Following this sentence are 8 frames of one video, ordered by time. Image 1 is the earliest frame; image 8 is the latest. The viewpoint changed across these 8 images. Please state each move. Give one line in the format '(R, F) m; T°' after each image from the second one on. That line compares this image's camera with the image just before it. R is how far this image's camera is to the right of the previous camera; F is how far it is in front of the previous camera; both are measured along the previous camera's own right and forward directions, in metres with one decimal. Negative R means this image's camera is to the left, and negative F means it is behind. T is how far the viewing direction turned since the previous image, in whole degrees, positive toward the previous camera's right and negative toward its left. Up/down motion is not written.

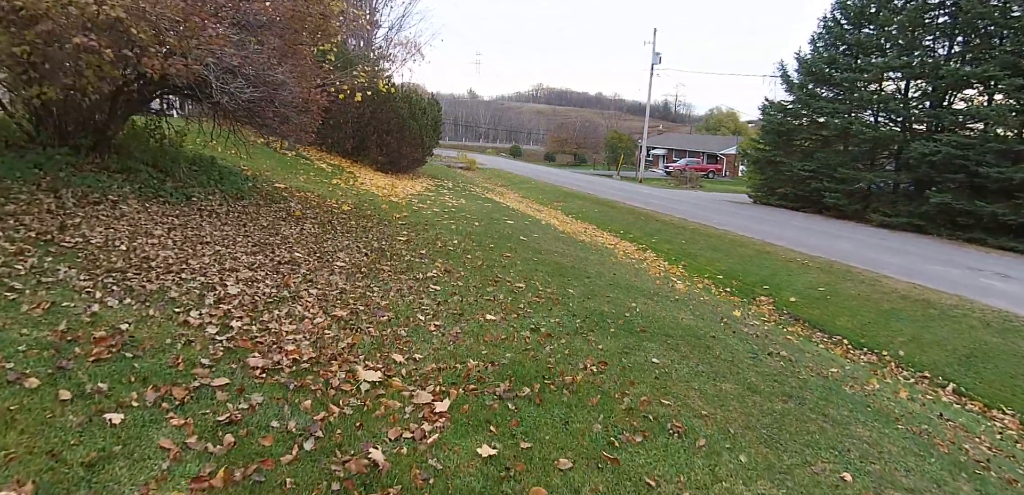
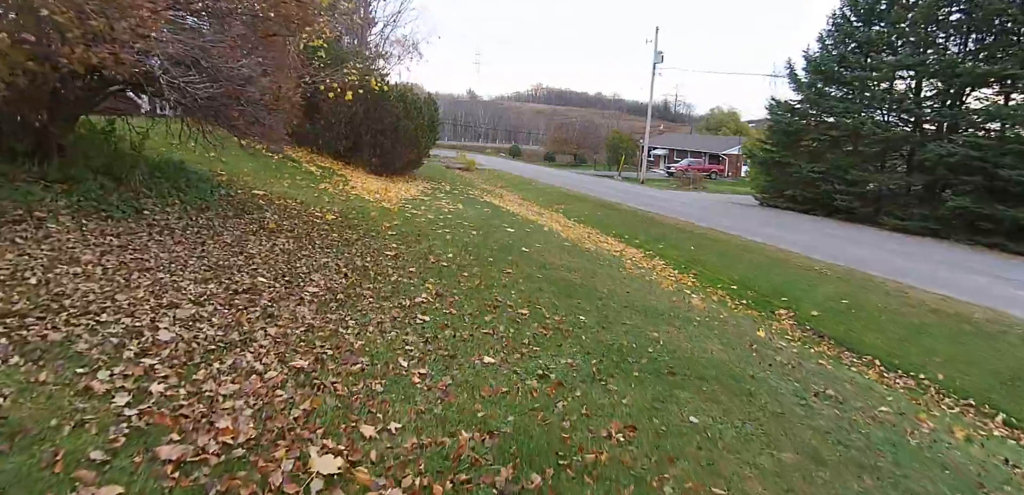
(0.0, +0.7) m; 0°
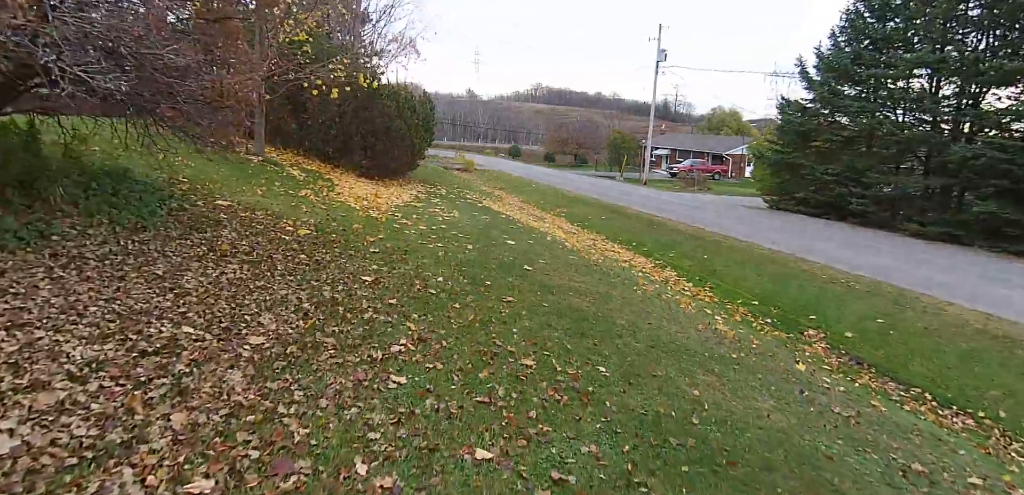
(0.0, +0.9) m; 0°
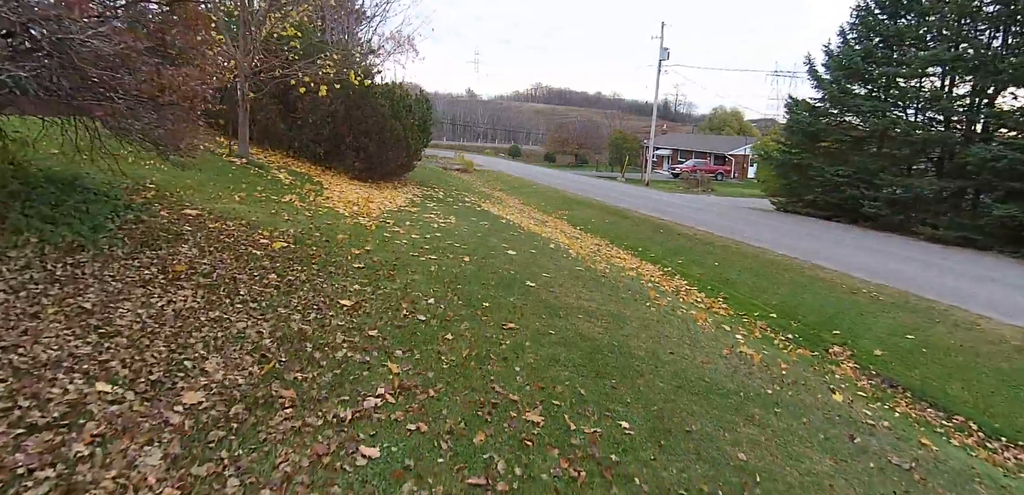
(0.0, +0.7) m; 0°
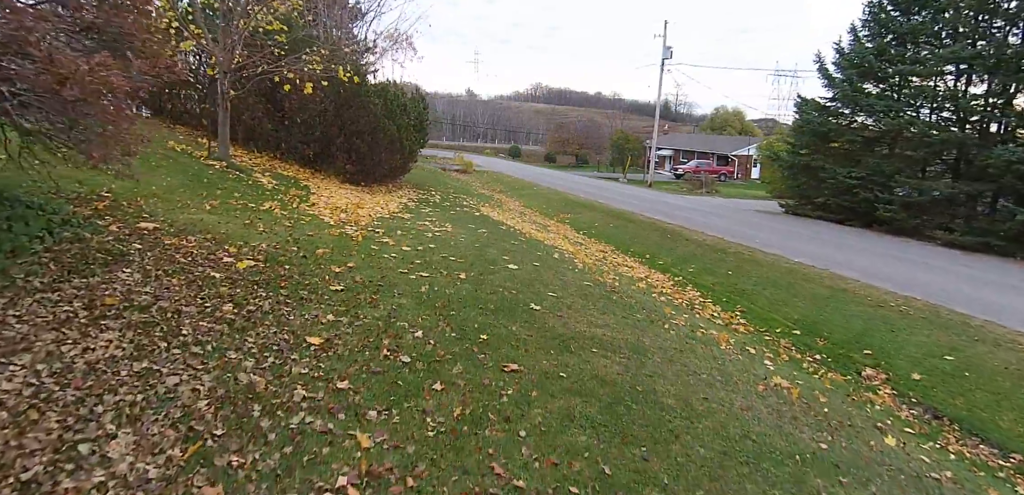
(0.0, +0.7) m; 0°
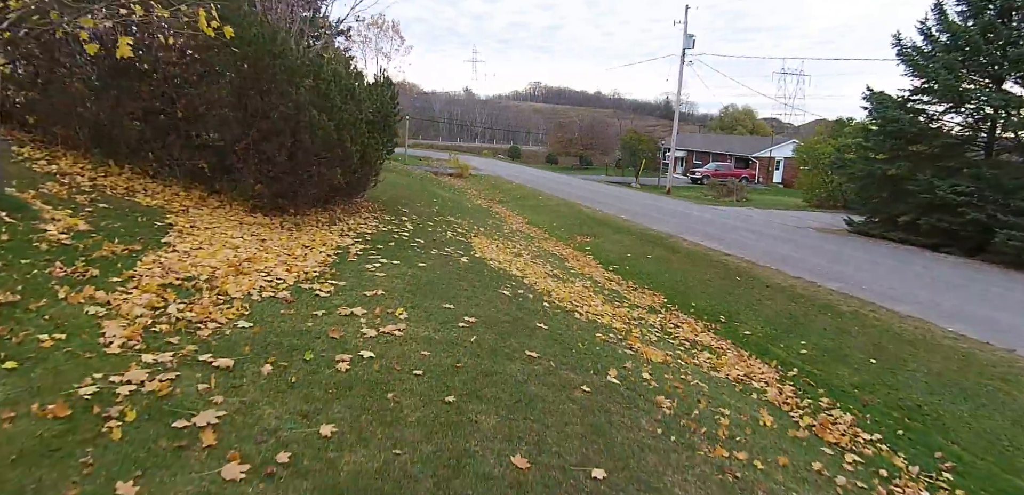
(-0.1, +4.3) m; 0°
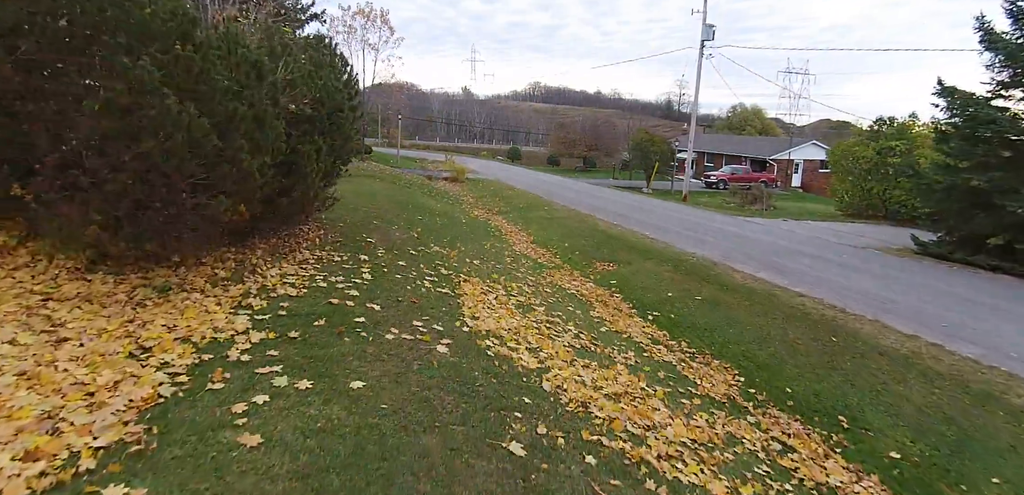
(-0.1, +3.0) m; 0°
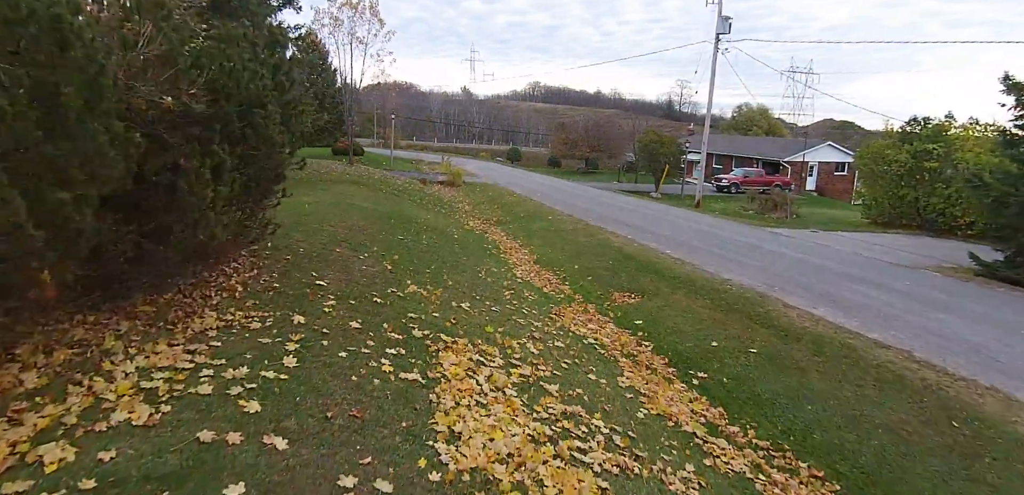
(0.0, +2.0) m; 0°
